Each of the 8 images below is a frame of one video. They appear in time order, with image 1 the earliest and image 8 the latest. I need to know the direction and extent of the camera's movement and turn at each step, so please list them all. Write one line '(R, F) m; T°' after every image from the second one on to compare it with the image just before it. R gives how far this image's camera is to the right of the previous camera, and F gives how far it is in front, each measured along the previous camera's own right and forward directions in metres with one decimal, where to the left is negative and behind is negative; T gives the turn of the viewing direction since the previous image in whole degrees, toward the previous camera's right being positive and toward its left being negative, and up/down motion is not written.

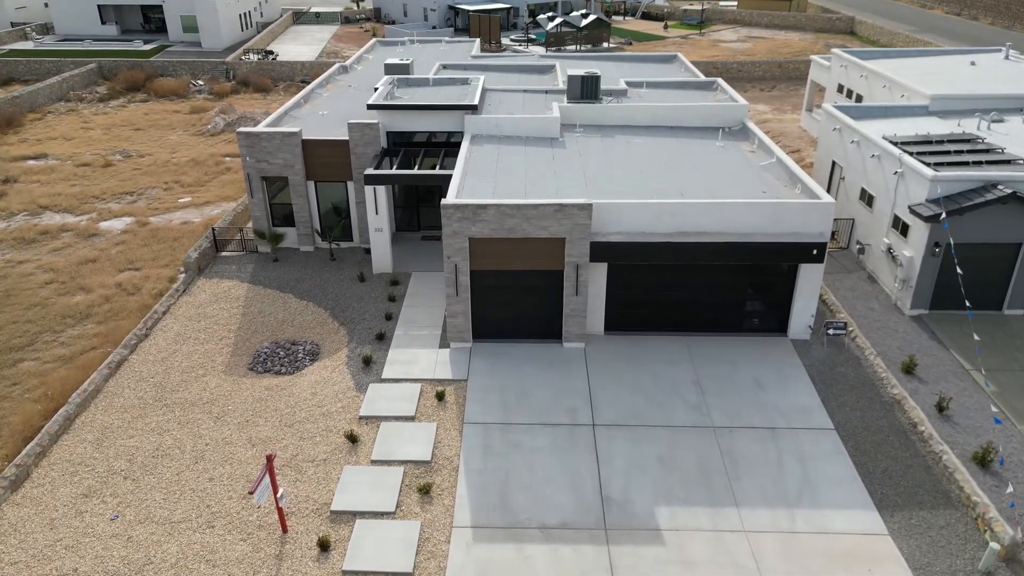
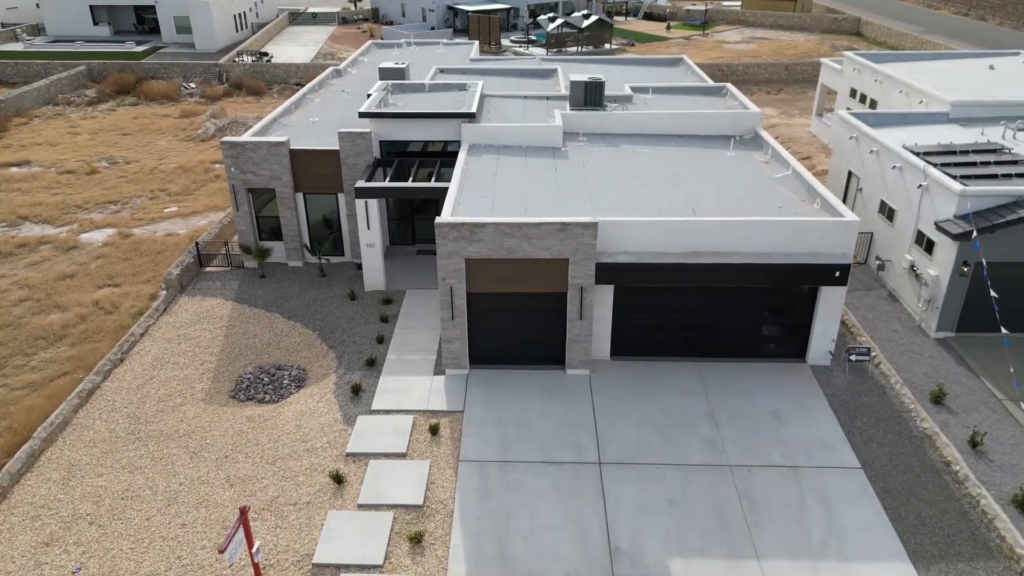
(0.0, +1.3) m; 0°
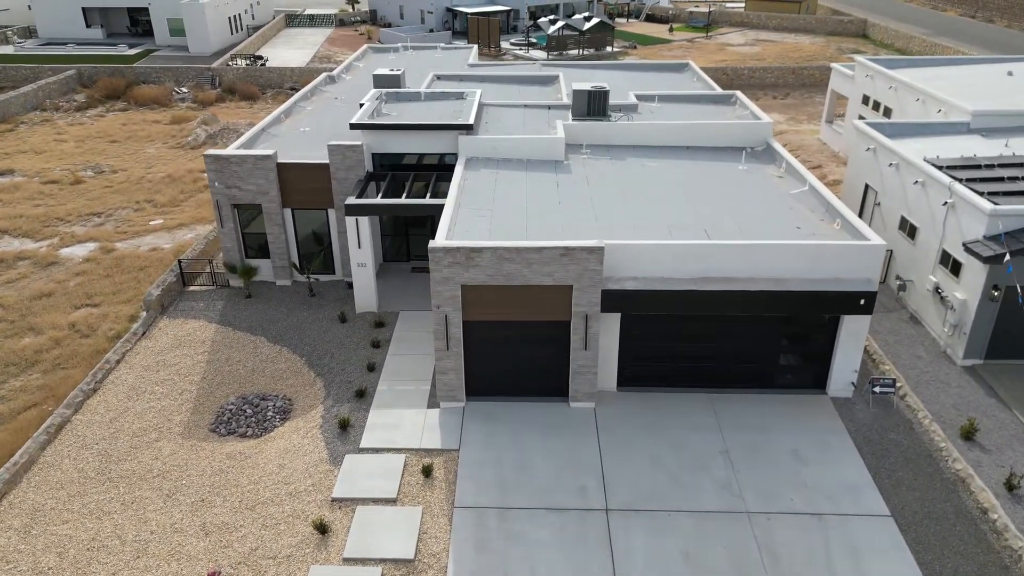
(0.0, +1.3) m; 0°
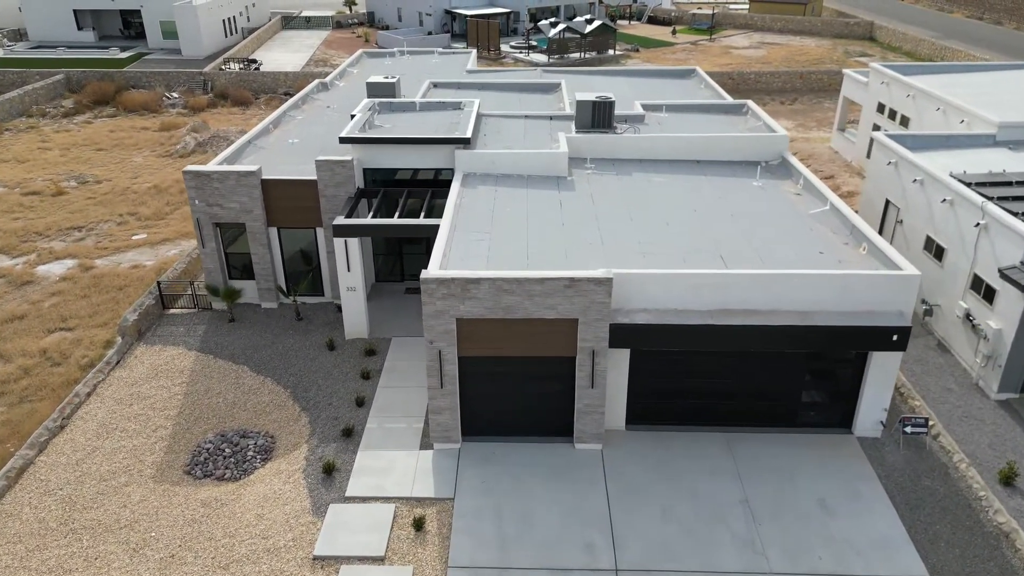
(0.0, +1.4) m; 0°
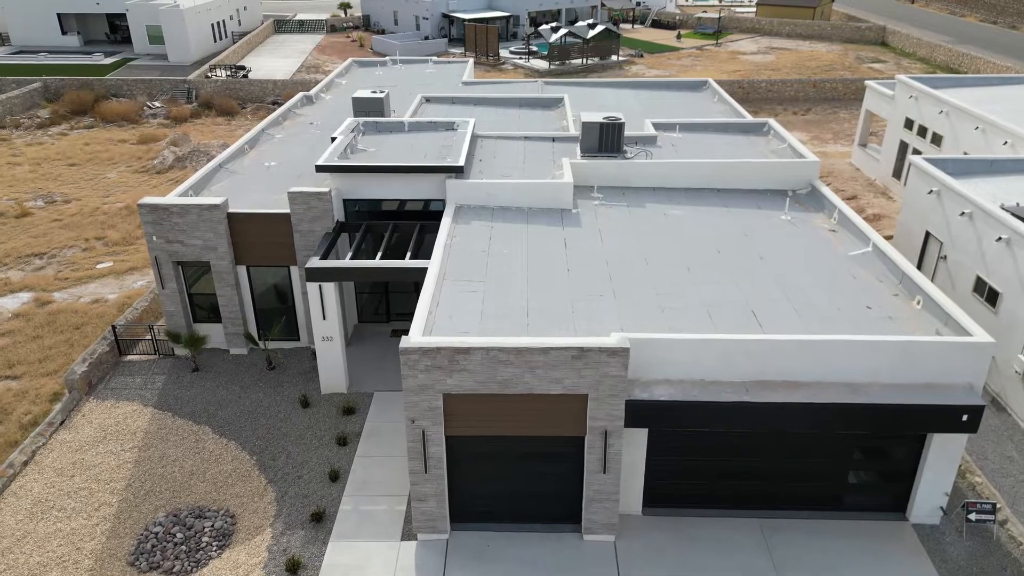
(0.0, +2.4) m; 0°
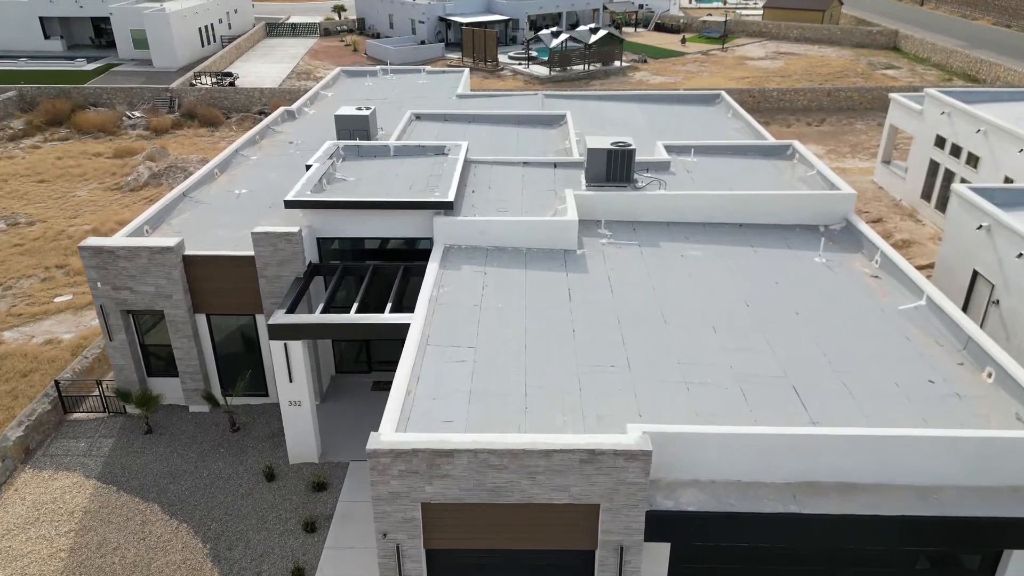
(+0.1, +2.3) m; 0°
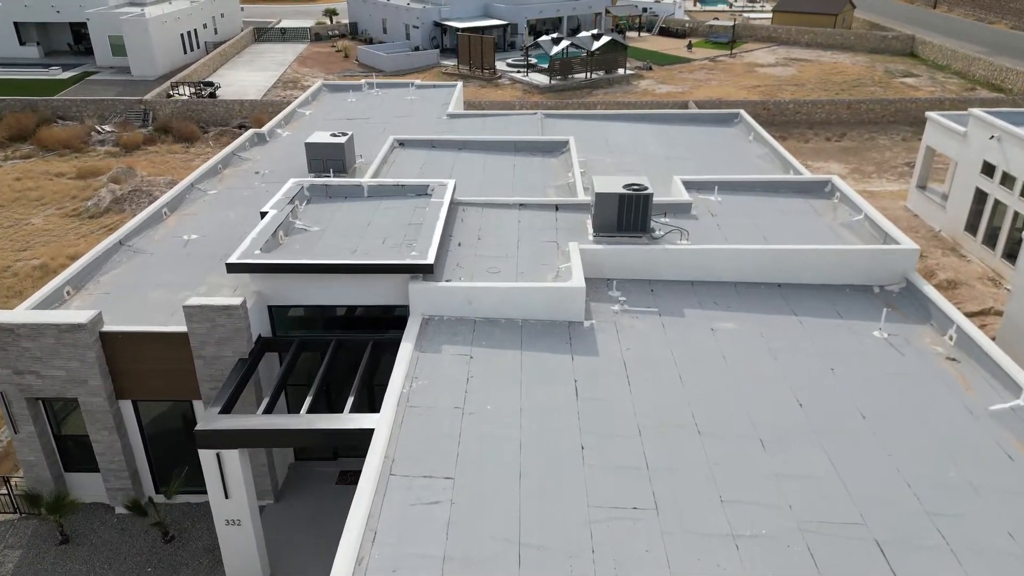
(+0.1, +3.0) m; 0°
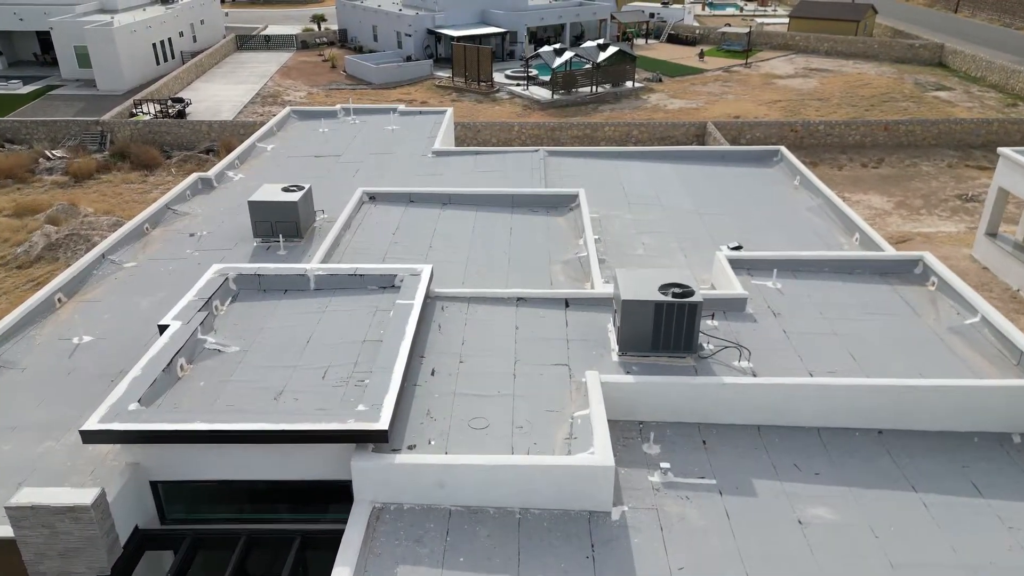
(+0.1, +4.4) m; 0°
